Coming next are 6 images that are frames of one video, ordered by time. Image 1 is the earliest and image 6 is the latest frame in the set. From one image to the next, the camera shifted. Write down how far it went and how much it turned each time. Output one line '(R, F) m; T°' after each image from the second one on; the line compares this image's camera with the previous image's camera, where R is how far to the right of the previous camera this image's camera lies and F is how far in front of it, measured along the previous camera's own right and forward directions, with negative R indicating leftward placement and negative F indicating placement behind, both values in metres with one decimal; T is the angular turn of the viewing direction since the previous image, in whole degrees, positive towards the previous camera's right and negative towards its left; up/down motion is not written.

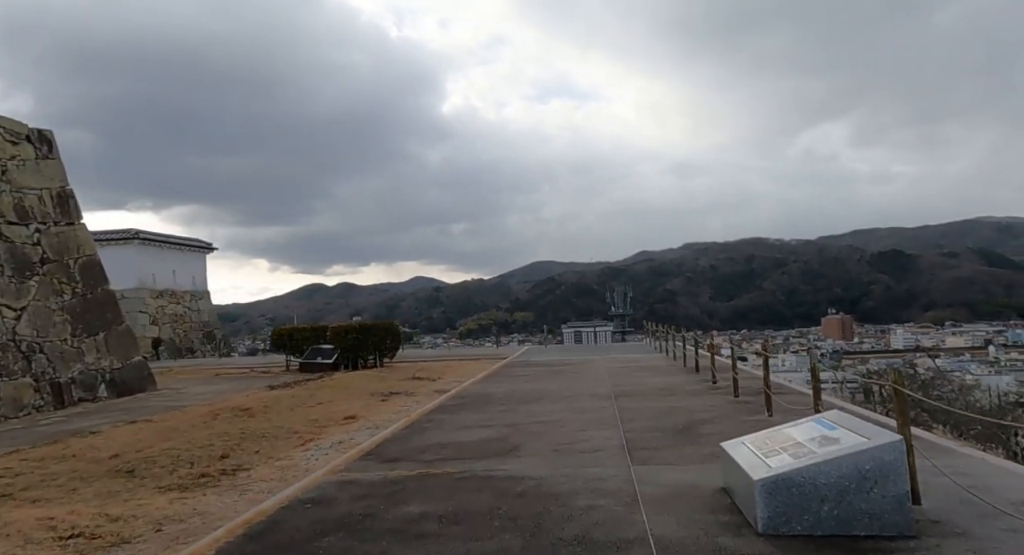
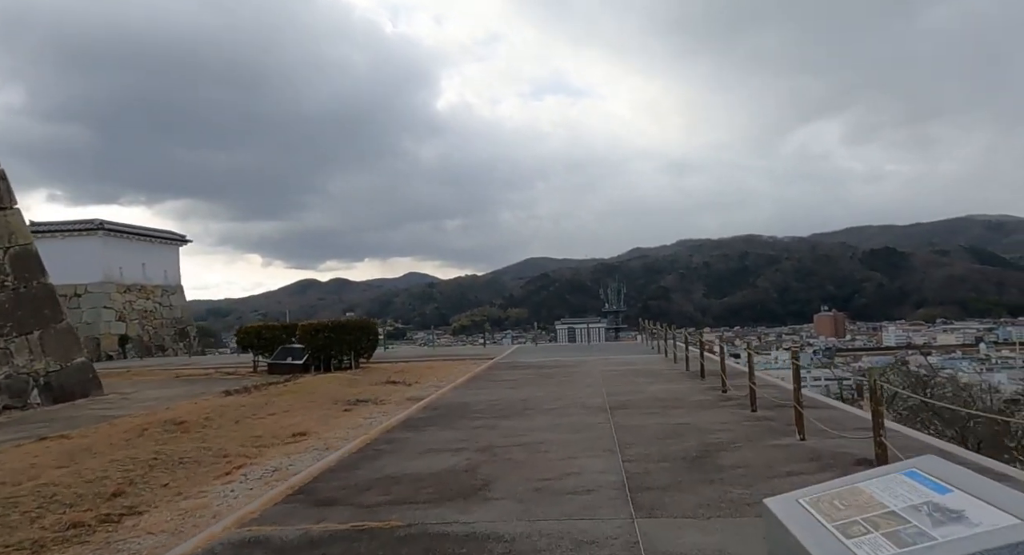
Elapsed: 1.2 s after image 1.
(+0.2, +1.4) m; +1°
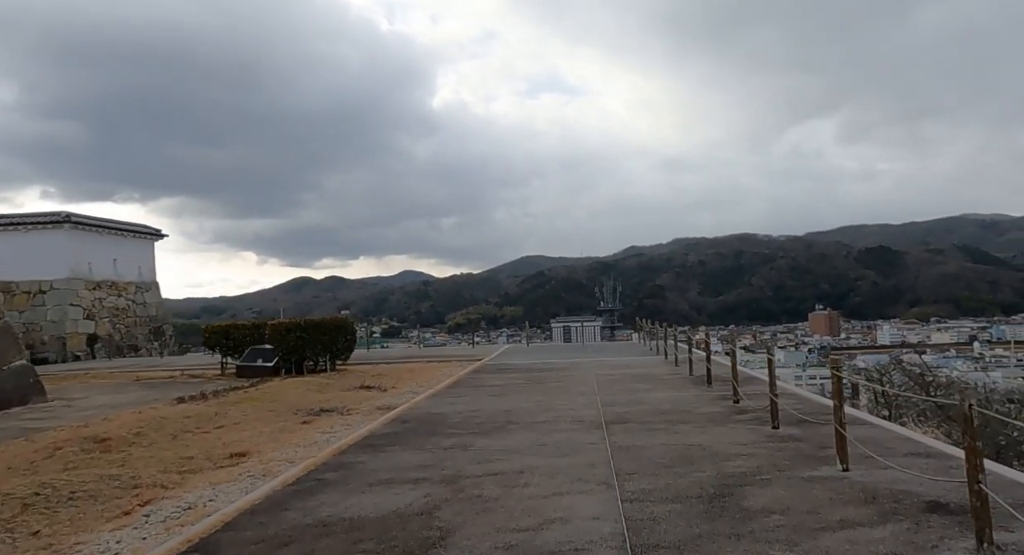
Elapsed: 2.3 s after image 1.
(+0.2, +1.2) m; 0°
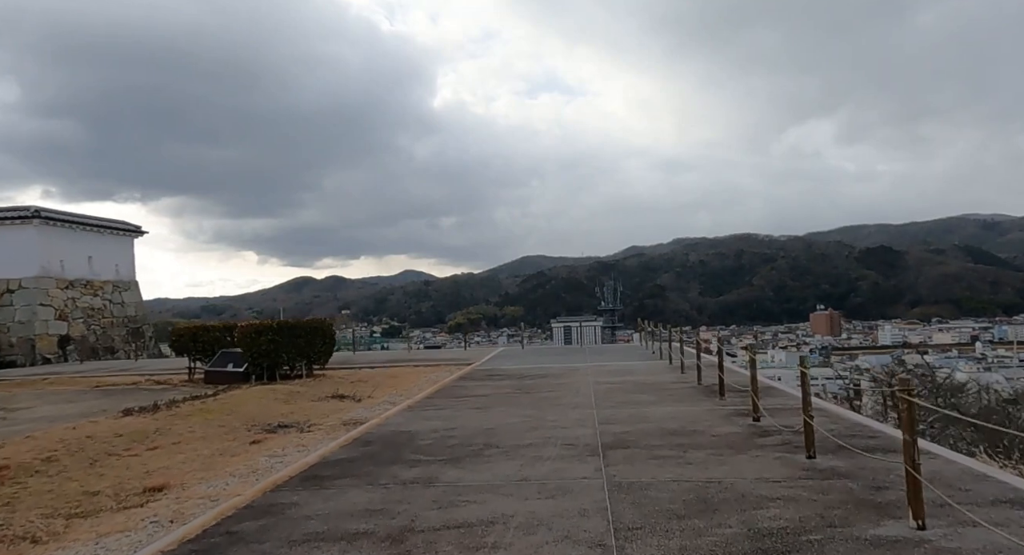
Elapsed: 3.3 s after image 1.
(+0.2, +1.2) m; 0°
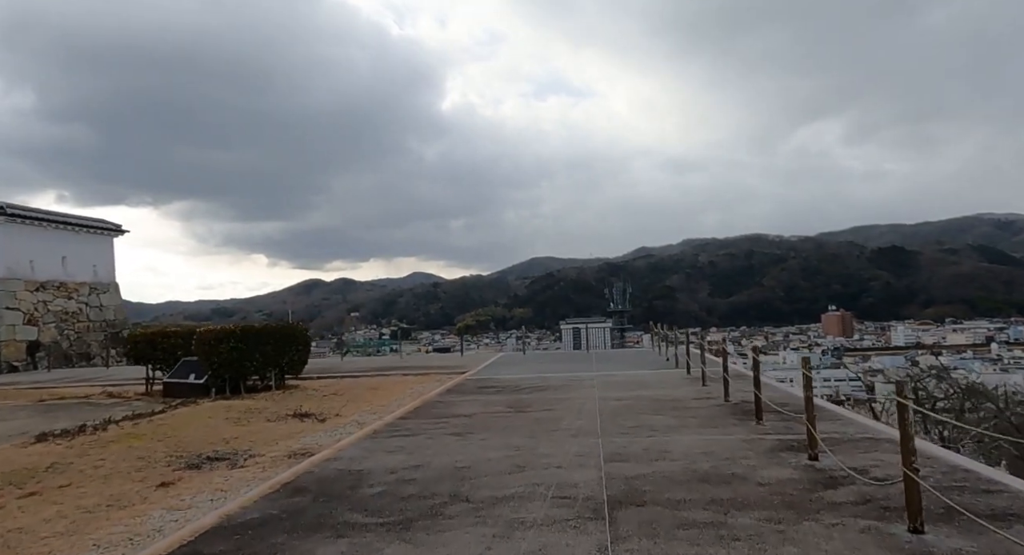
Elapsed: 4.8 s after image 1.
(+0.2, +1.7) m; -1°
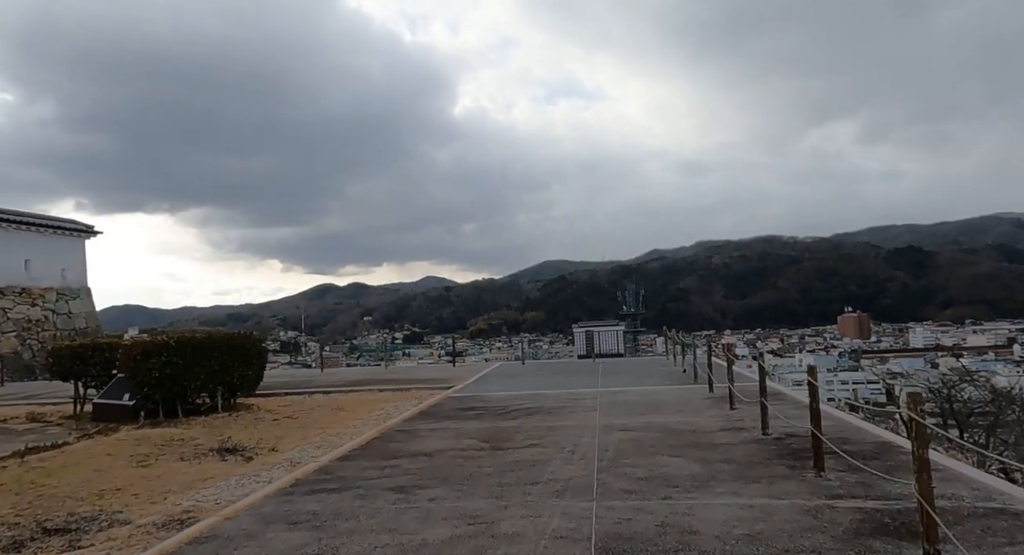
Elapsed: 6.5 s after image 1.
(+0.4, +2.0) m; -1°
